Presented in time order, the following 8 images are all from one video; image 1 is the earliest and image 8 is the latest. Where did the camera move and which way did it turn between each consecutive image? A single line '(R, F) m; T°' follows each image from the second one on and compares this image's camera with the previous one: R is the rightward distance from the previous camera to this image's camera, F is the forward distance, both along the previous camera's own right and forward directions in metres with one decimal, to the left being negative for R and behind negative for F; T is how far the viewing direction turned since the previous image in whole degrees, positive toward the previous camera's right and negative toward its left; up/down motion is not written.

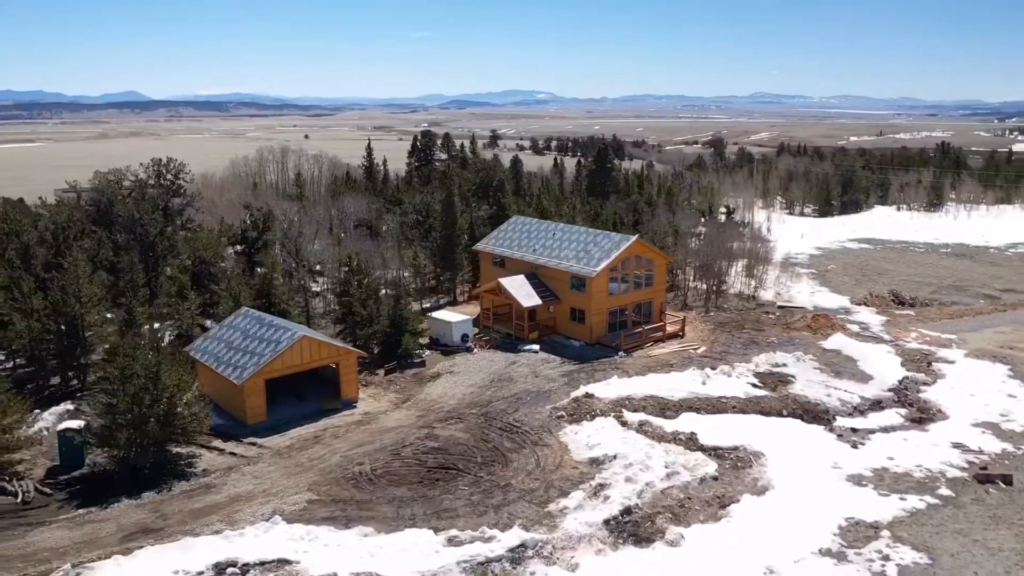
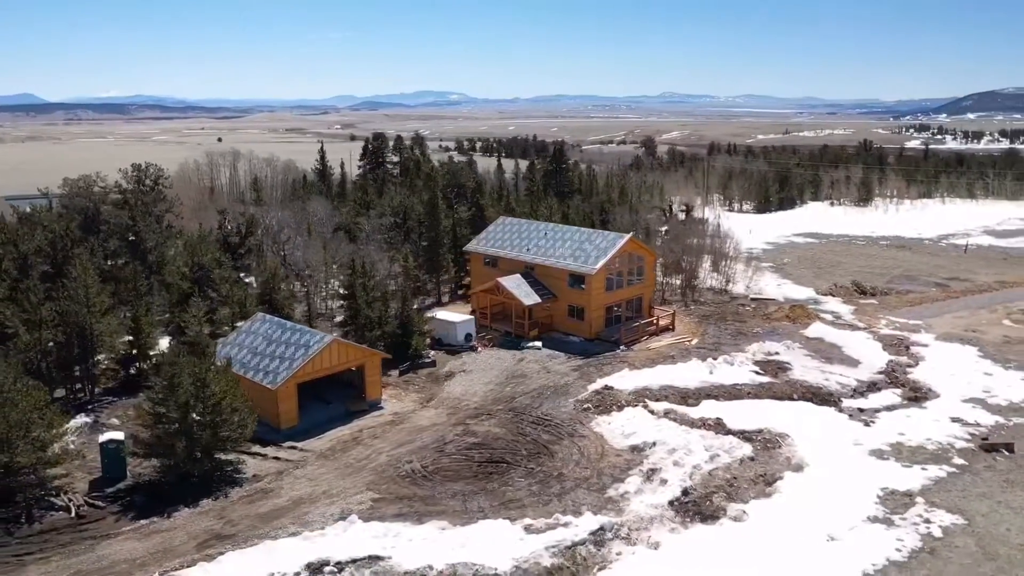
(-2.7, -0.6) m; +6°
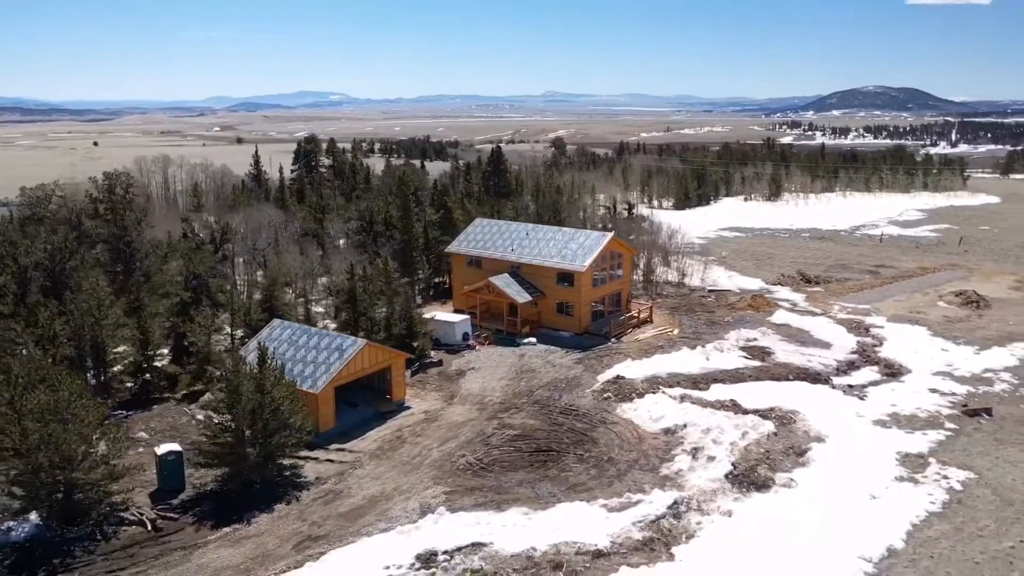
(-3.5, -0.9) m; +8°
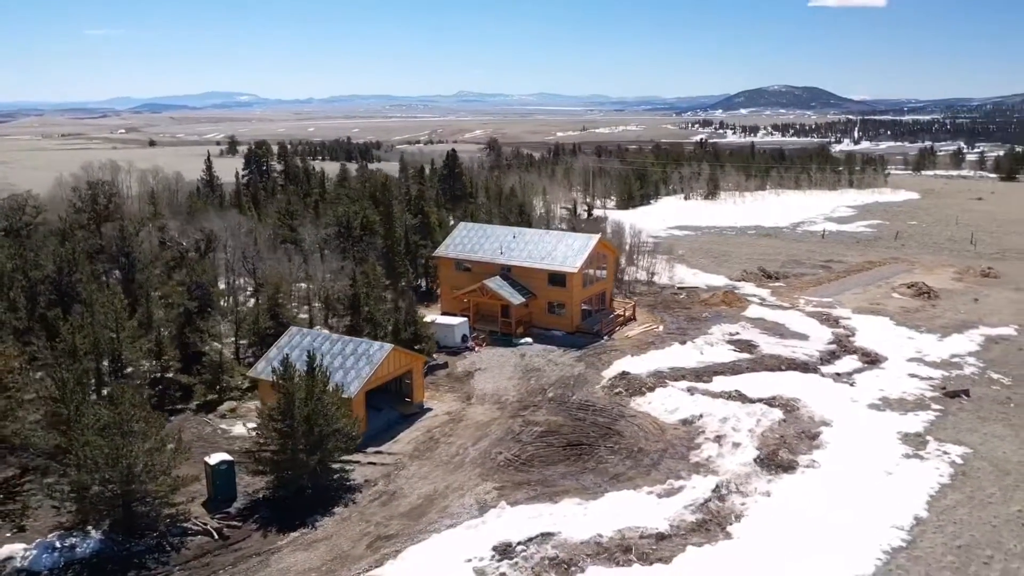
(-2.7, -0.8) m; +6°
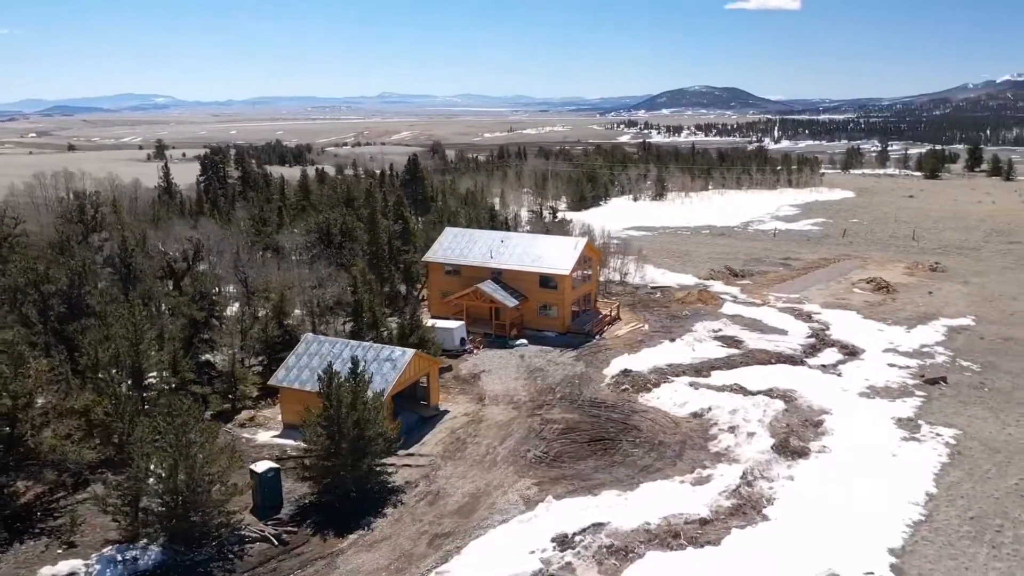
(-2.4, -0.8) m; +5°
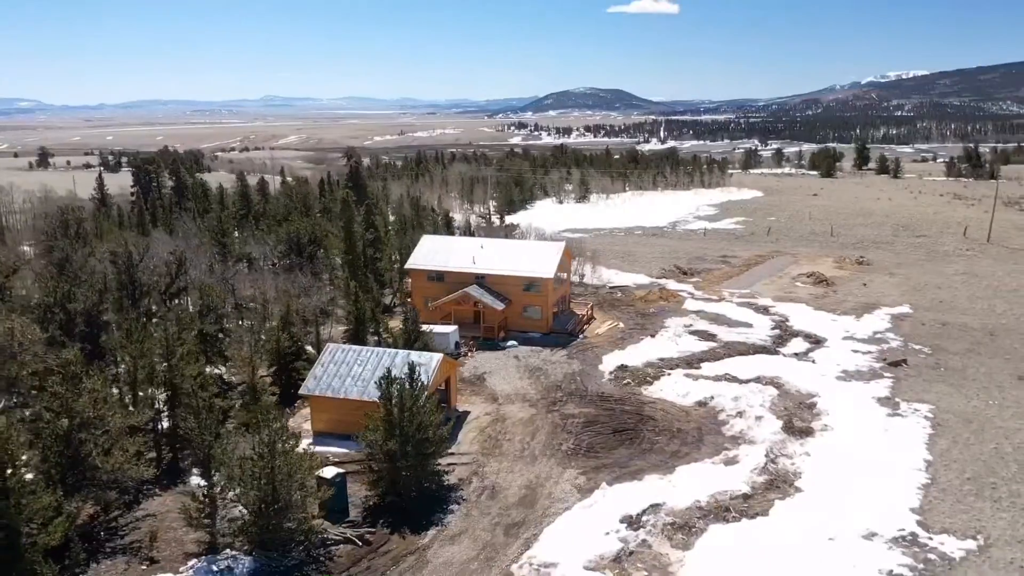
(-3.7, -1.2) m; +8°
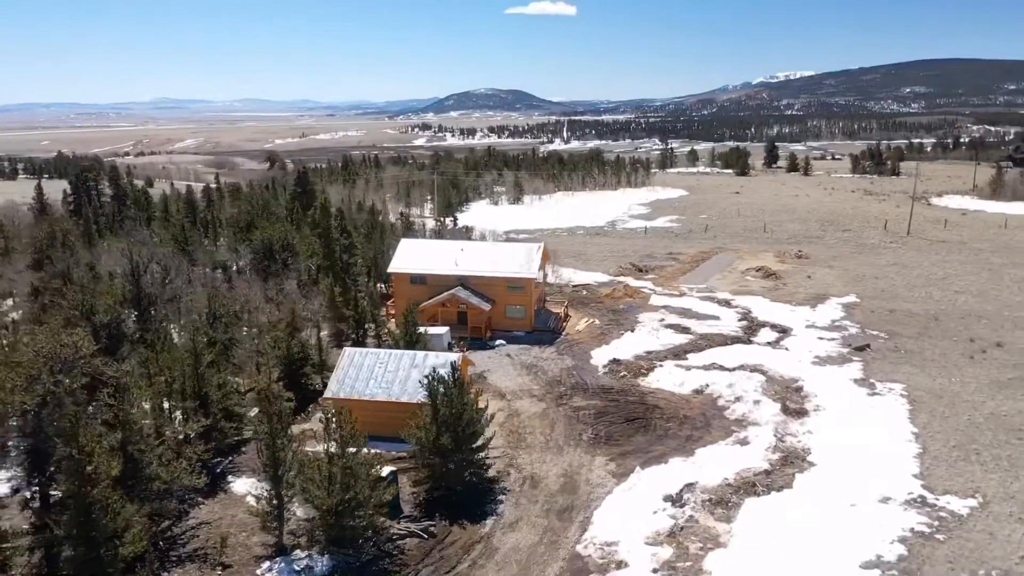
(-3.3, -1.0) m; +7°
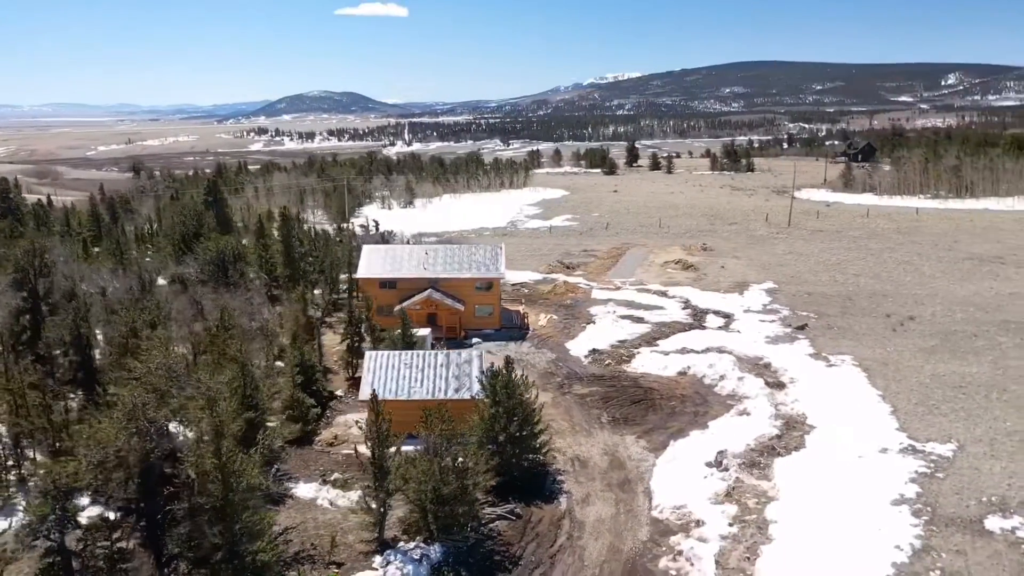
(-5.6, -1.3) m; +11°
